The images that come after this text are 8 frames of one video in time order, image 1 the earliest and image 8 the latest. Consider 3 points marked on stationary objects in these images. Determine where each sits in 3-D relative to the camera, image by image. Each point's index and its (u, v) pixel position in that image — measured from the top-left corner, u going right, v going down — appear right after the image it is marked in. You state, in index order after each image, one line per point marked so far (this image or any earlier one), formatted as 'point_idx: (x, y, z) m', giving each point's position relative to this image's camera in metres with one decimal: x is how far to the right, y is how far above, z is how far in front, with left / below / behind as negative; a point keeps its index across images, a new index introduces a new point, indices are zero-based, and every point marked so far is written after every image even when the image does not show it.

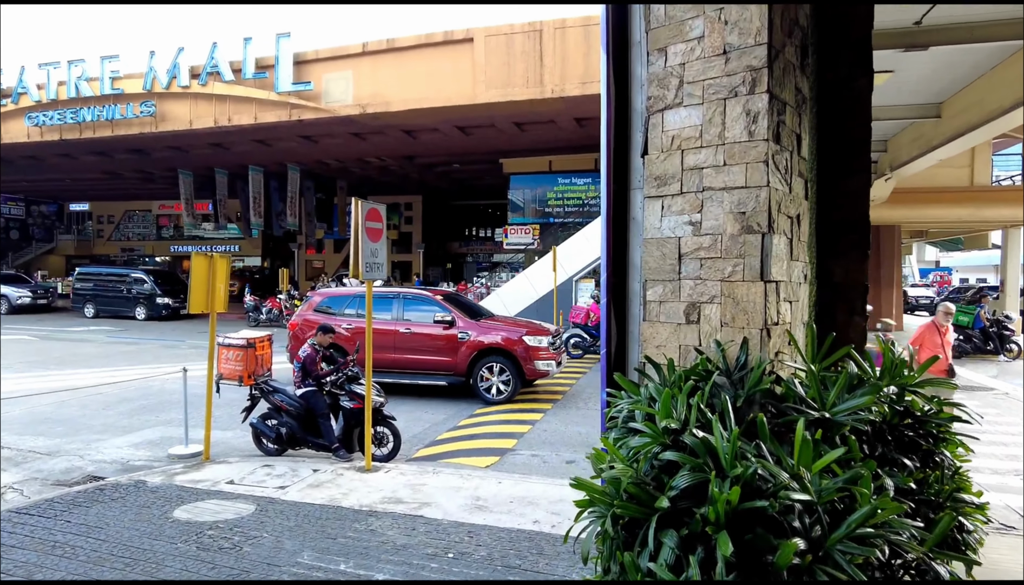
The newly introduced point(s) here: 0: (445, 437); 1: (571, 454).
0: (-0.9, -1.8, +8.2) m
1: (+0.7, -1.9, +7.4) m
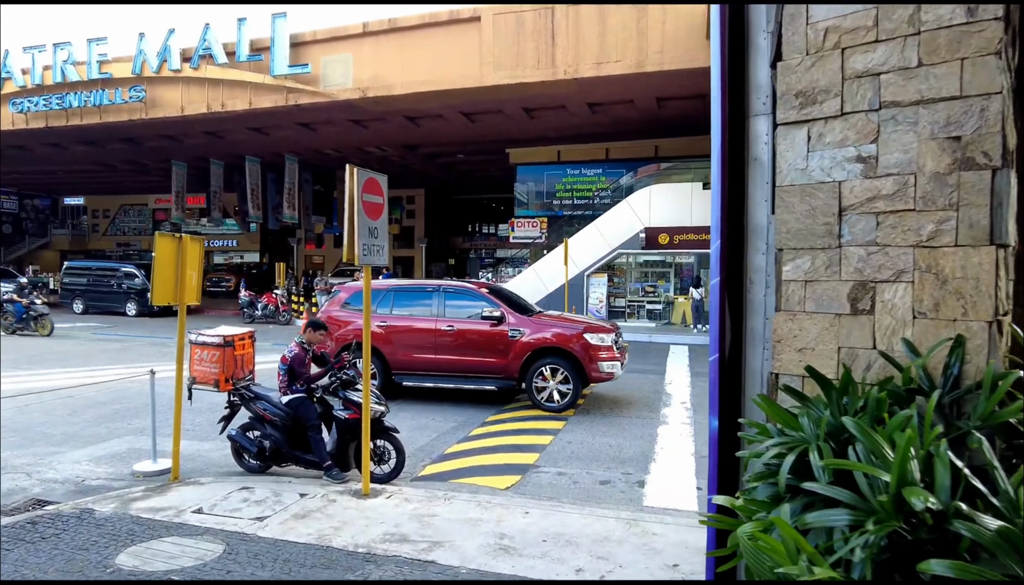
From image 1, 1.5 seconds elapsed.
0: (-0.6, -1.7, +7.1) m
1: (+0.9, -1.8, +6.3) m
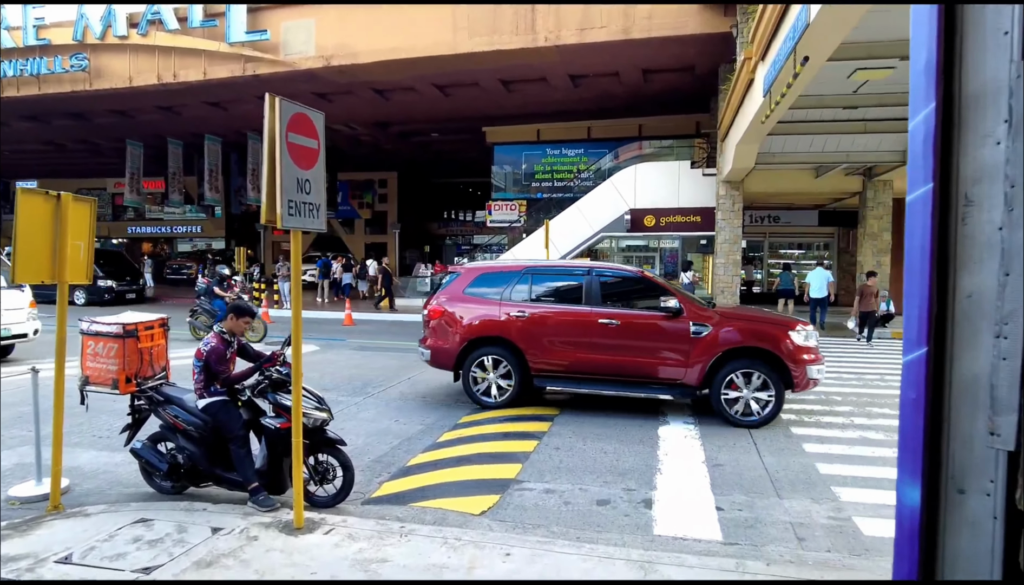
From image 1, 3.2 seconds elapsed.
0: (-0.8, -1.5, +5.9) m
1: (+0.7, -1.6, +5.2) m
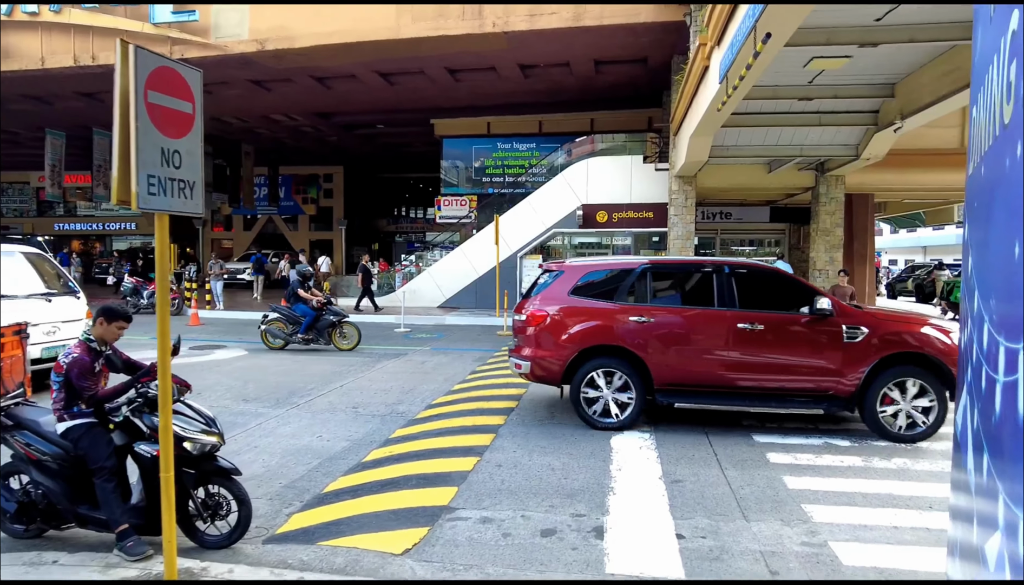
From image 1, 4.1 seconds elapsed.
0: (-1.4, -1.5, +5.1) m
1: (+0.2, -1.5, +4.5) m
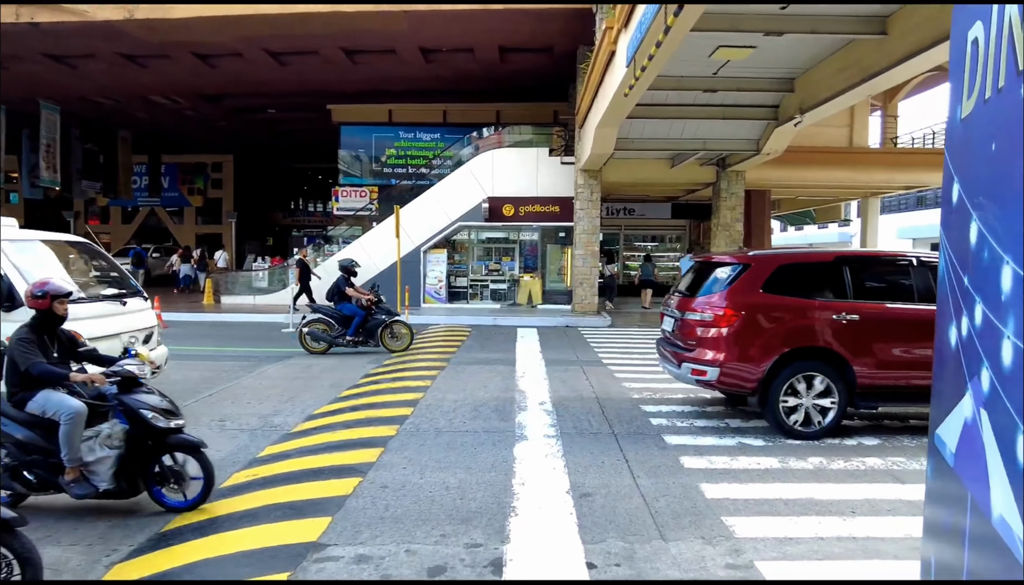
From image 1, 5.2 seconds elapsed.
0: (-2.1, -1.5, +4.1) m
1: (-0.4, -1.5, +3.8) m
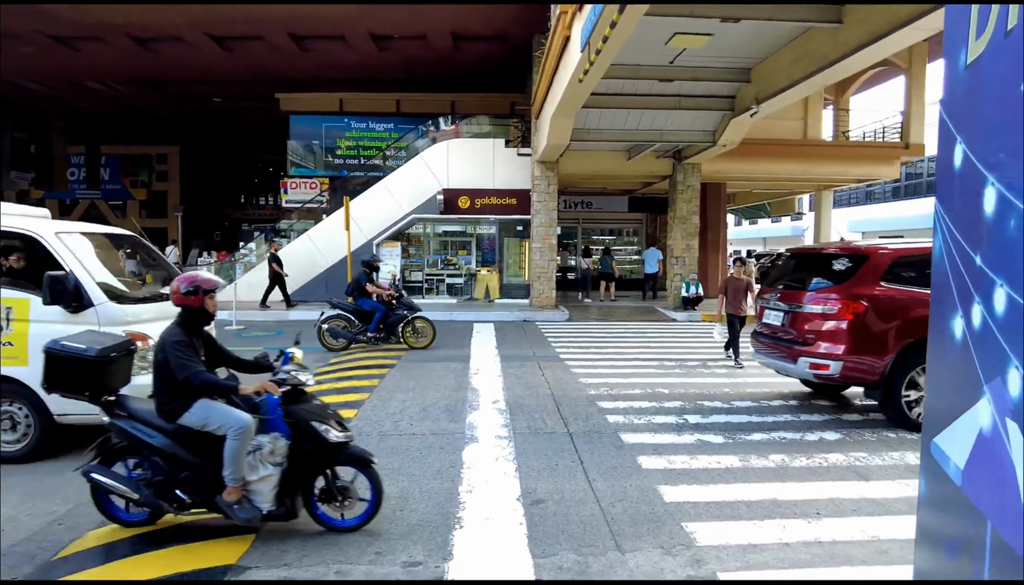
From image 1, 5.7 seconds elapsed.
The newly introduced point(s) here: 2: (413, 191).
0: (-2.4, -1.4, +3.7) m
1: (-0.7, -1.4, +3.4) m
2: (-2.6, +2.7, +17.2) m
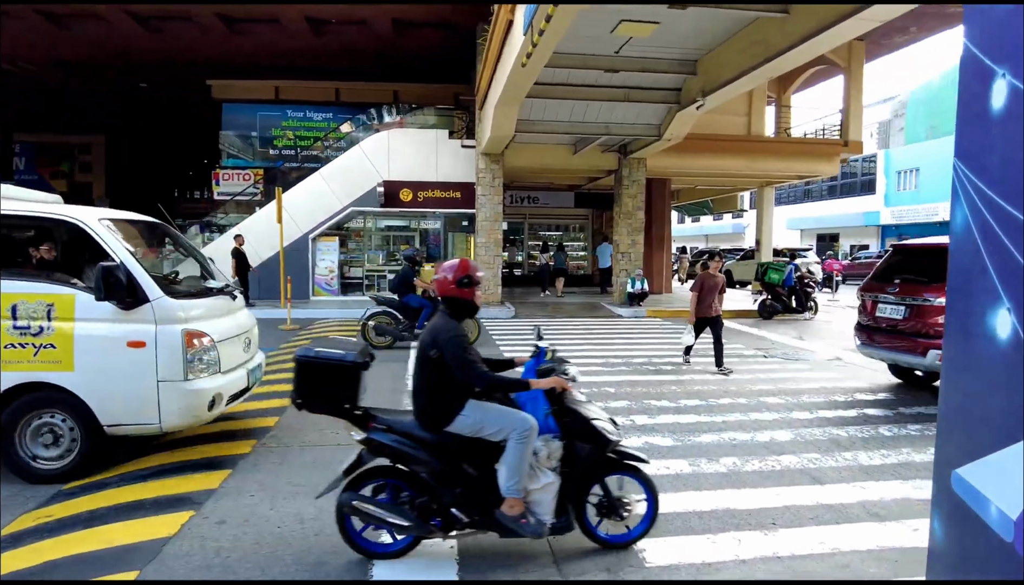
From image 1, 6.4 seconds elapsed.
0: (-2.8, -1.4, +3.0) m
1: (-1.1, -1.4, +2.9) m
2: (-4.1, +2.8, +16.5) m
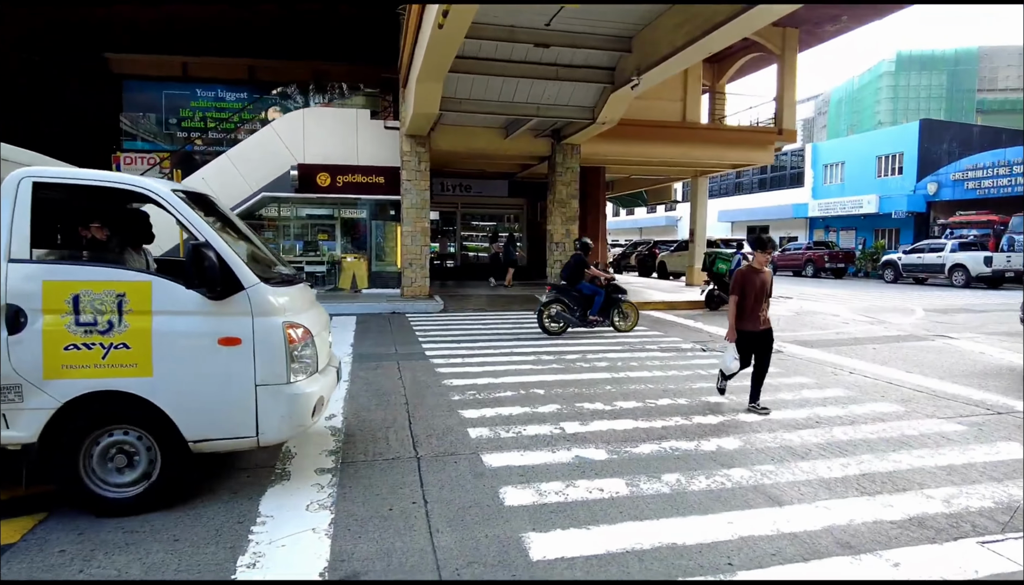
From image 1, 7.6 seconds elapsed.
0: (-3.2, -1.4, +1.9) m
1: (-1.5, -1.4, +1.9) m
2: (-5.8, +2.9, +15.1) m
